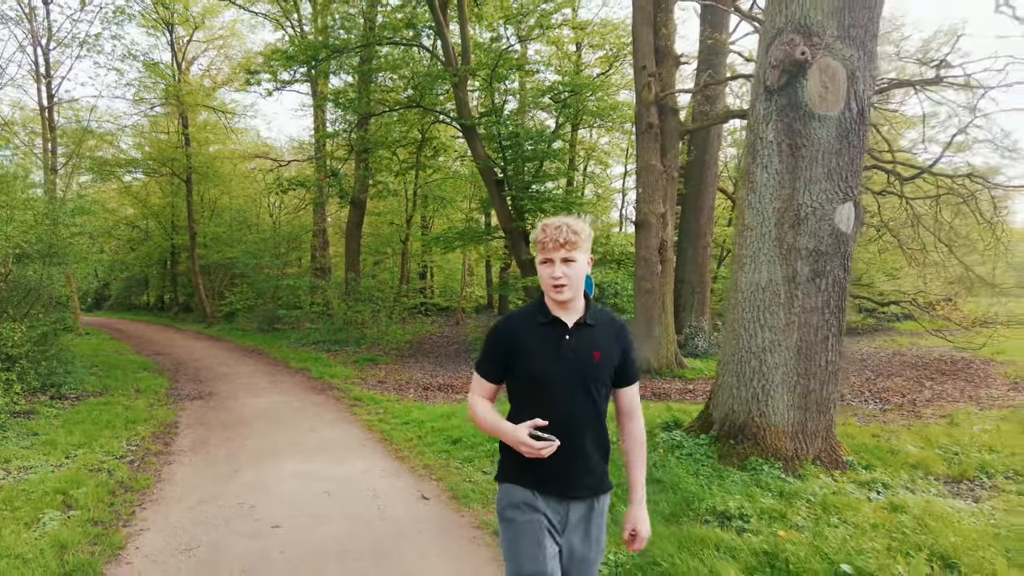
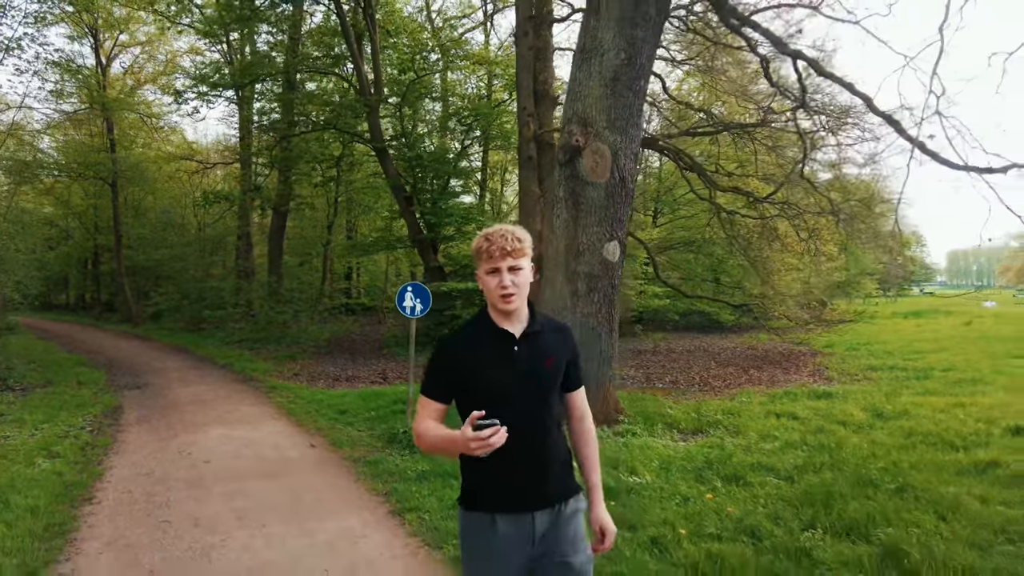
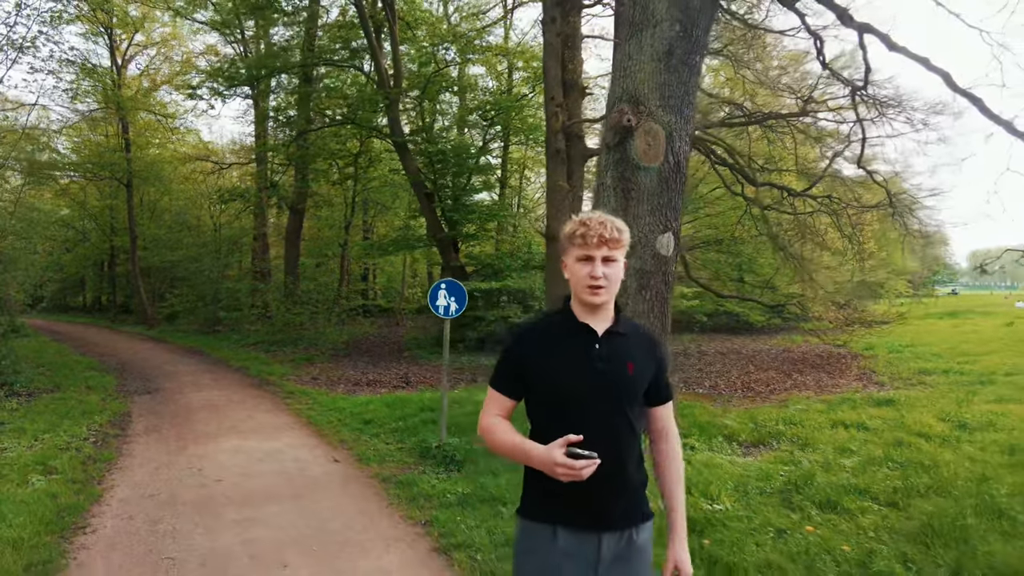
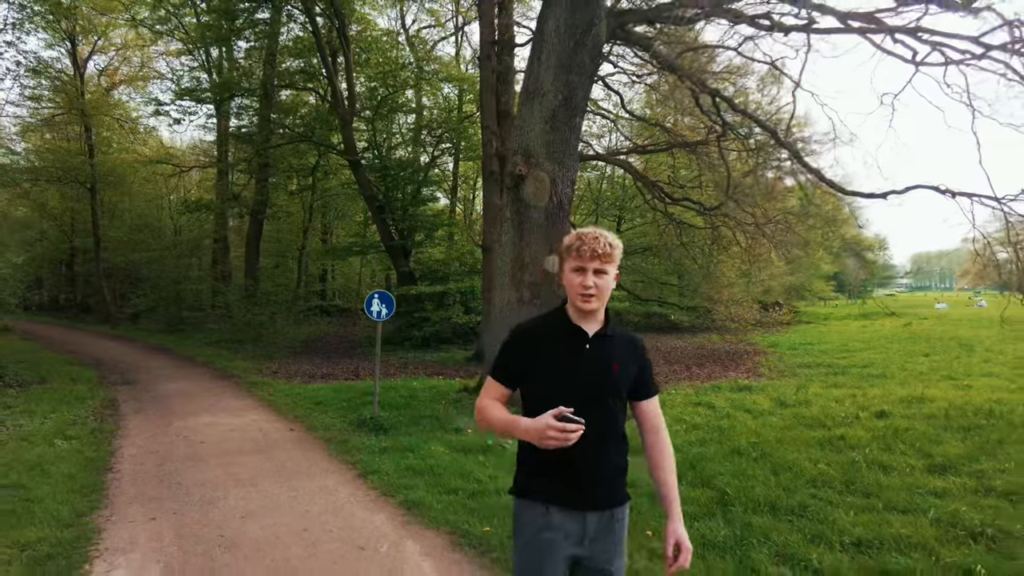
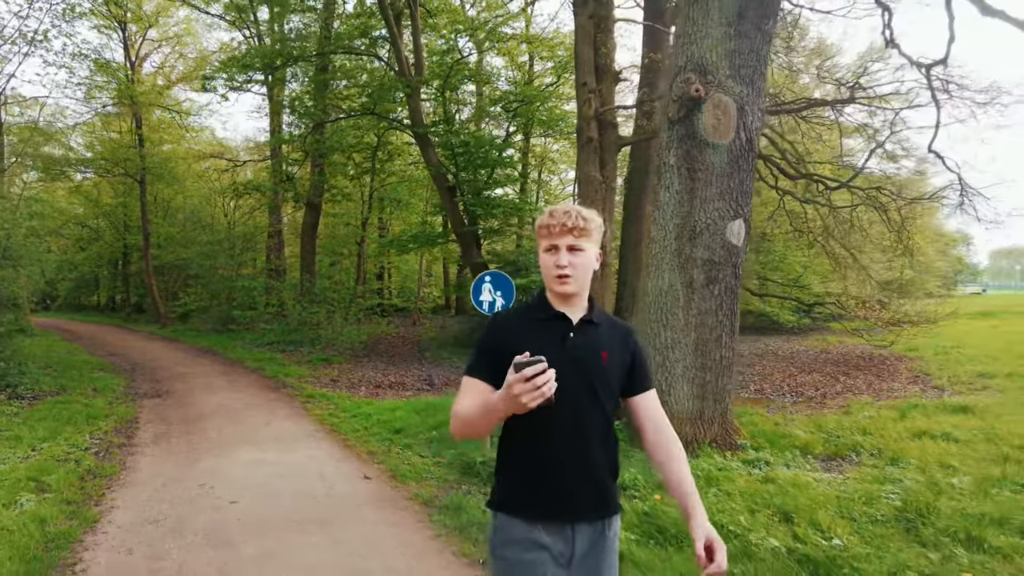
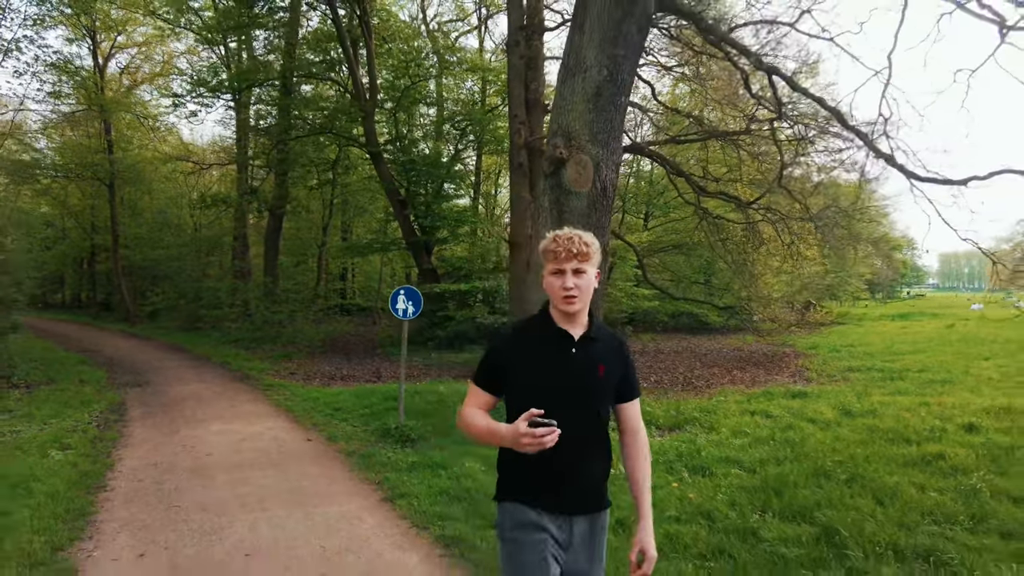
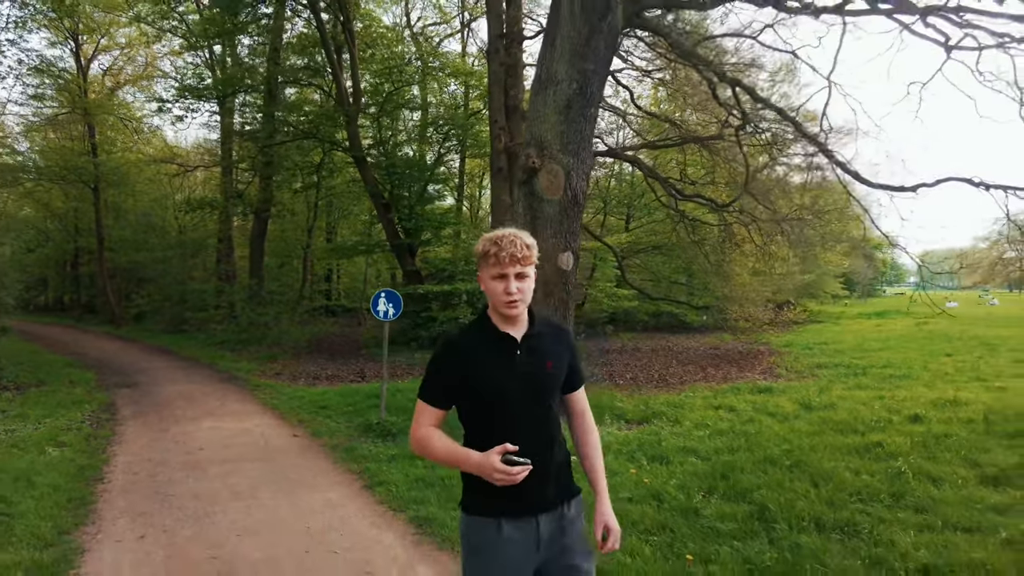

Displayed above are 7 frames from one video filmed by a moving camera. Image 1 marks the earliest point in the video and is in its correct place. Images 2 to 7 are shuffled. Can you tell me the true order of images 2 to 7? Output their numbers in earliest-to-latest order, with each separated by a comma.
5, 3, 2, 6, 7, 4
